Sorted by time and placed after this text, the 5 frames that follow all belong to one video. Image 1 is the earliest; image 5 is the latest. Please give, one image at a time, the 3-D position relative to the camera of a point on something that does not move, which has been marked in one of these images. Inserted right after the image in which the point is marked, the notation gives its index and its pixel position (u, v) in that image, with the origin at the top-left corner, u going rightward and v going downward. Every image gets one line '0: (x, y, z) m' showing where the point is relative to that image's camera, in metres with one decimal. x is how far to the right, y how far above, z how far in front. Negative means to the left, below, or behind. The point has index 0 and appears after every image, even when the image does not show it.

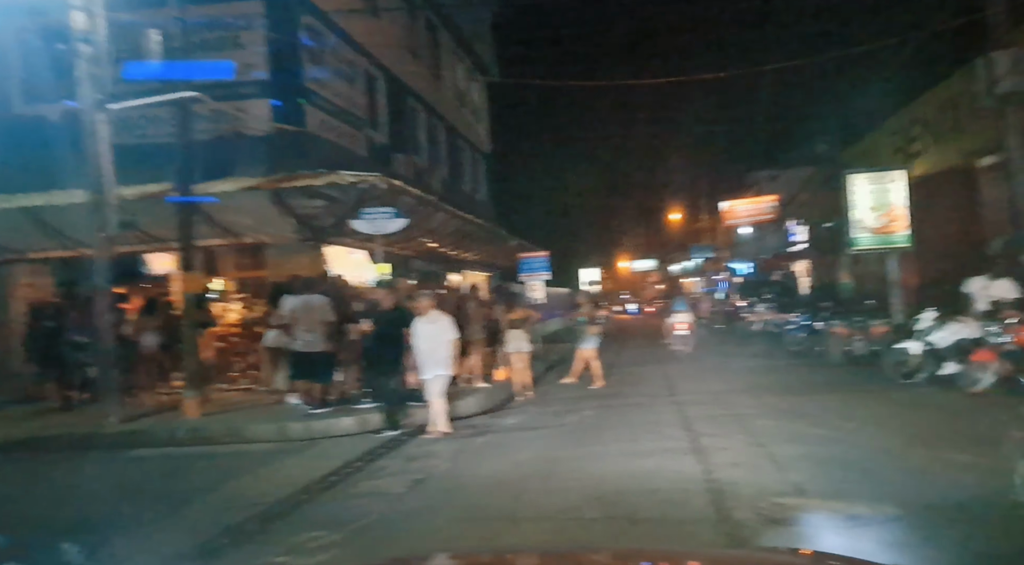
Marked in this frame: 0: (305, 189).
0: (-3.3, +1.5, +14.2) m
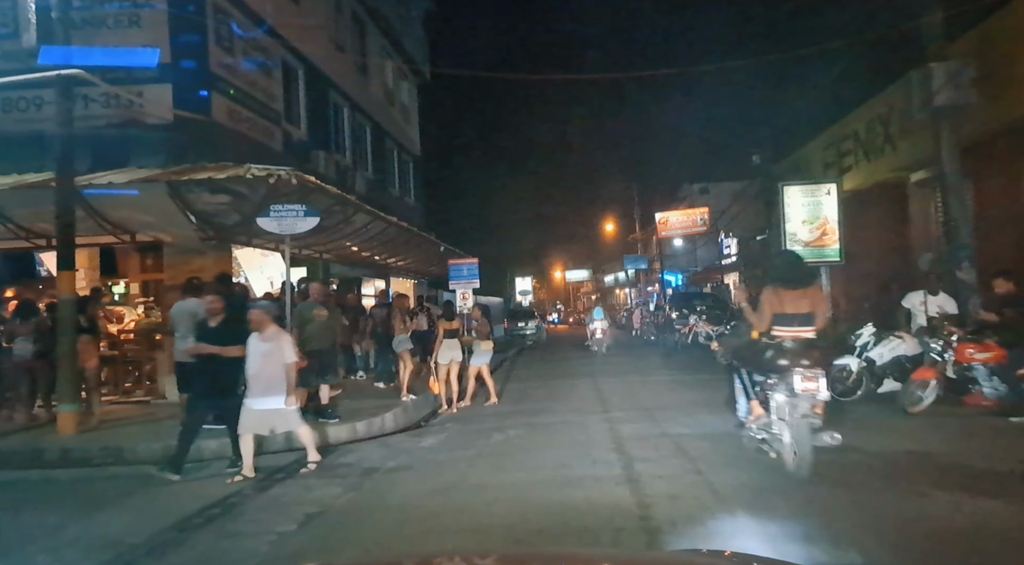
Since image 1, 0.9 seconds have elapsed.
0: (-4.5, +1.5, +12.9) m
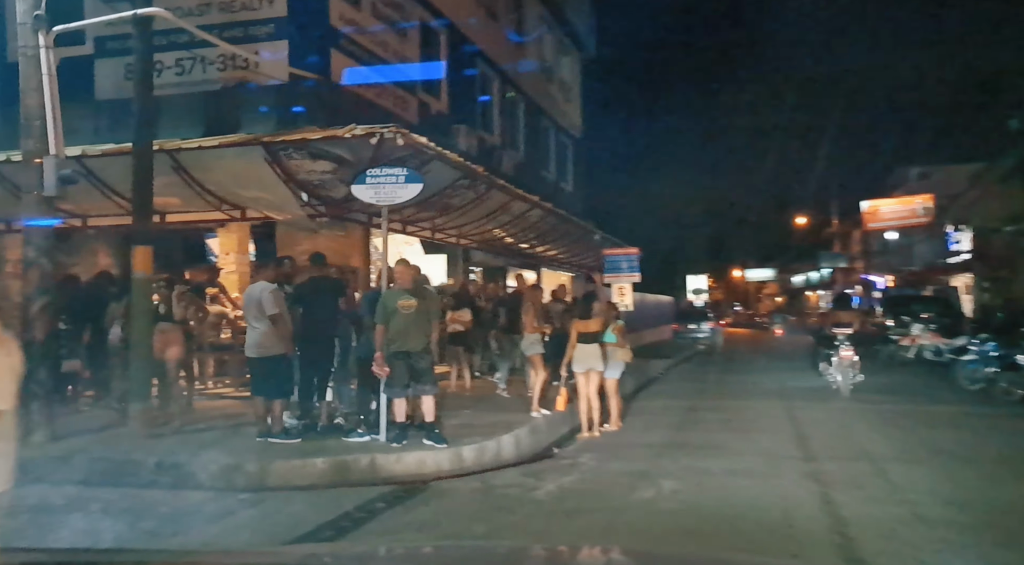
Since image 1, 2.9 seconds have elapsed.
0: (-2.5, +1.7, +10.7) m
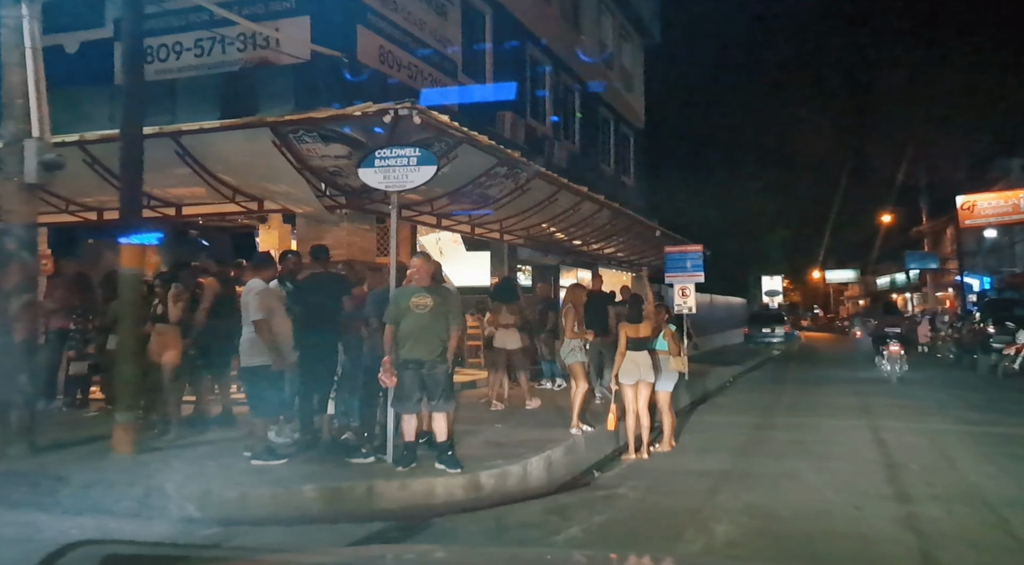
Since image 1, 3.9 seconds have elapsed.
0: (-2.2, +1.7, +9.5) m
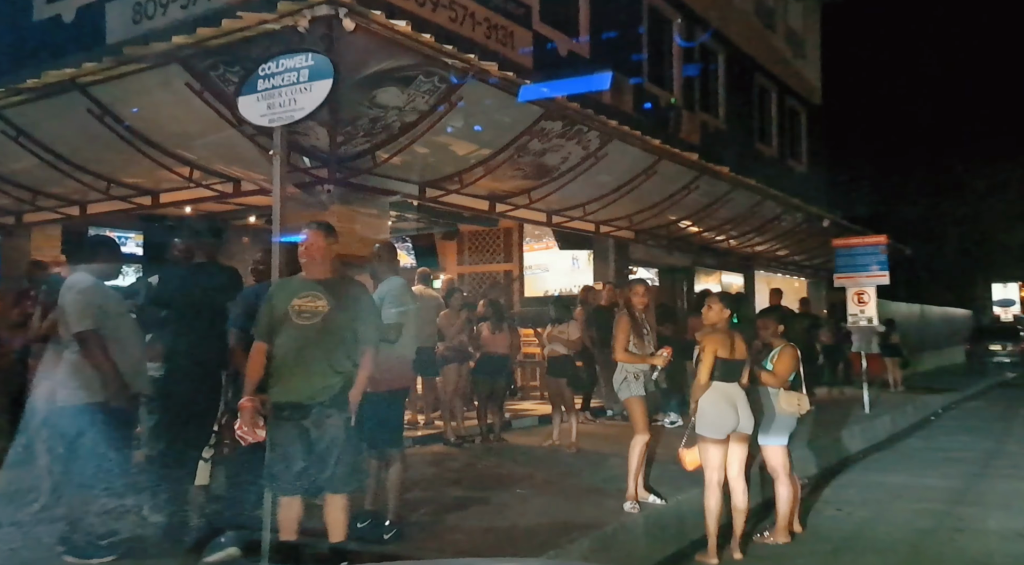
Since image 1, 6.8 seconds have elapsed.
0: (-2.1, +1.7, +6.6) m
